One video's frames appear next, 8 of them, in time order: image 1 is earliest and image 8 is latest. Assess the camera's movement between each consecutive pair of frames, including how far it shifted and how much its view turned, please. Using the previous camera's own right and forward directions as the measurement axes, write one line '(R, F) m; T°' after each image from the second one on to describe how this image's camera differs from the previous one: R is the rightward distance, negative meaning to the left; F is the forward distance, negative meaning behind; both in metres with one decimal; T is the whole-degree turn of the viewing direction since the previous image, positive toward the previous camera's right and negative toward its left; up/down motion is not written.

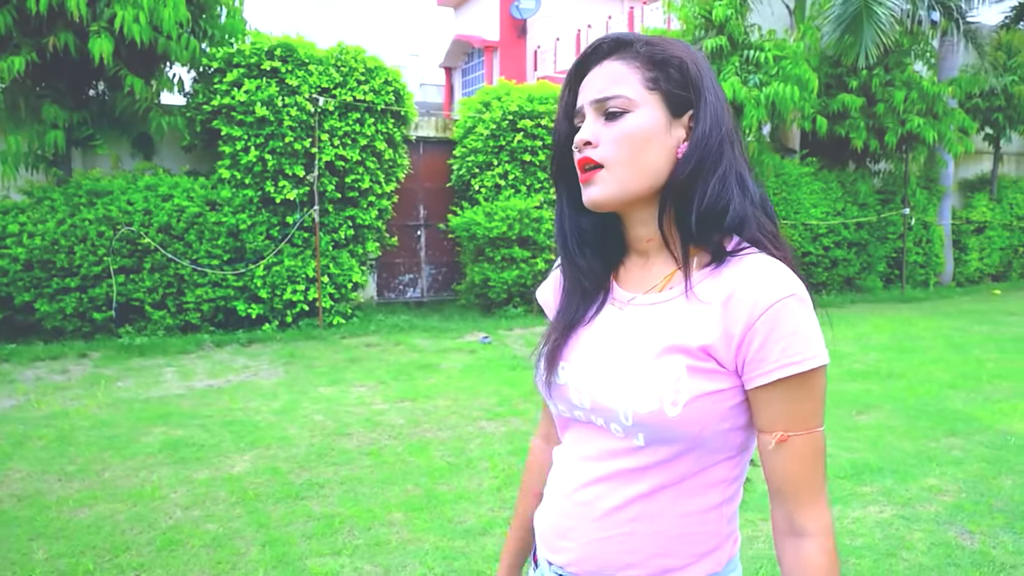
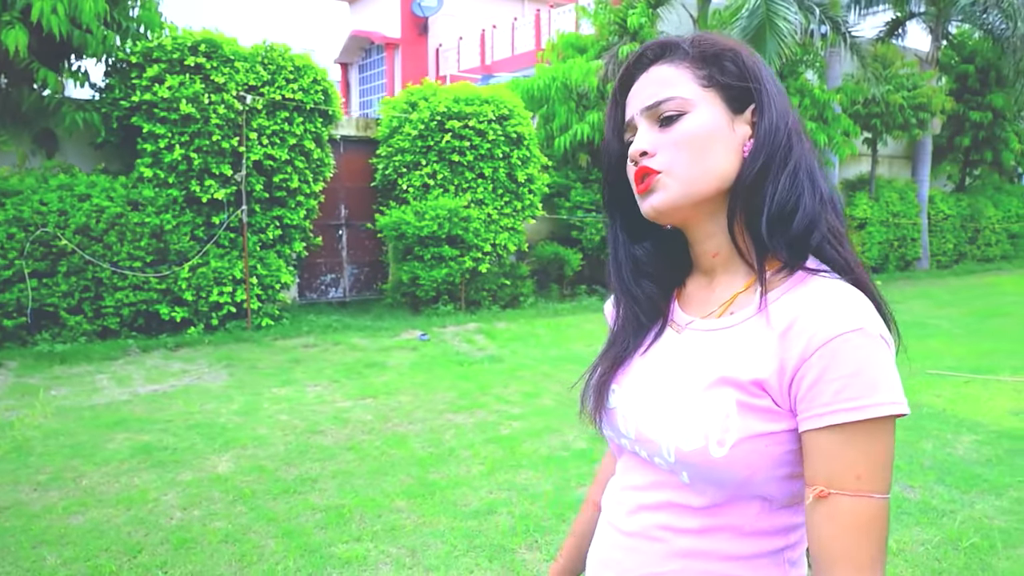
(-0.4, -0.2) m; +8°
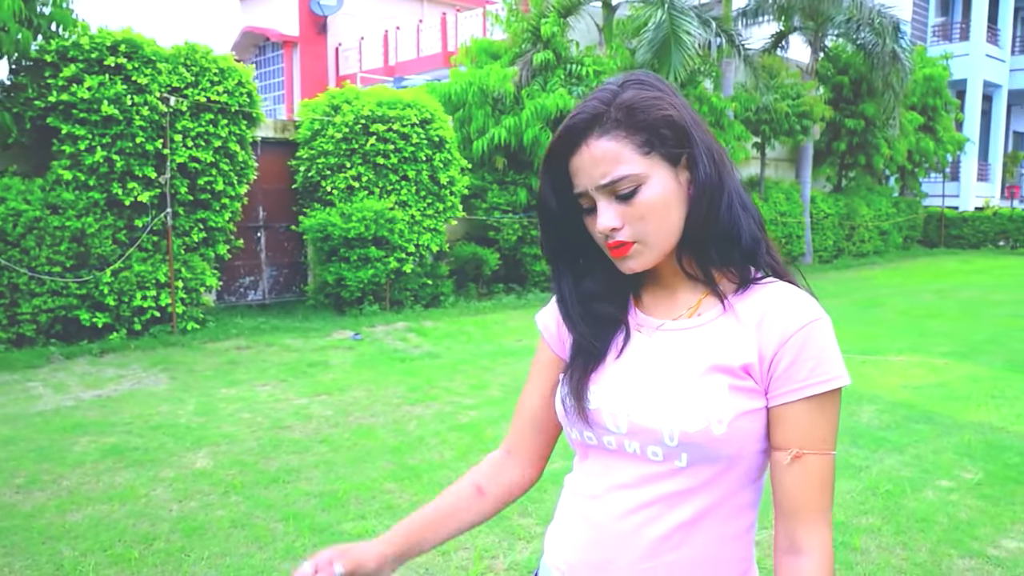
(-0.4, -0.3) m; +8°
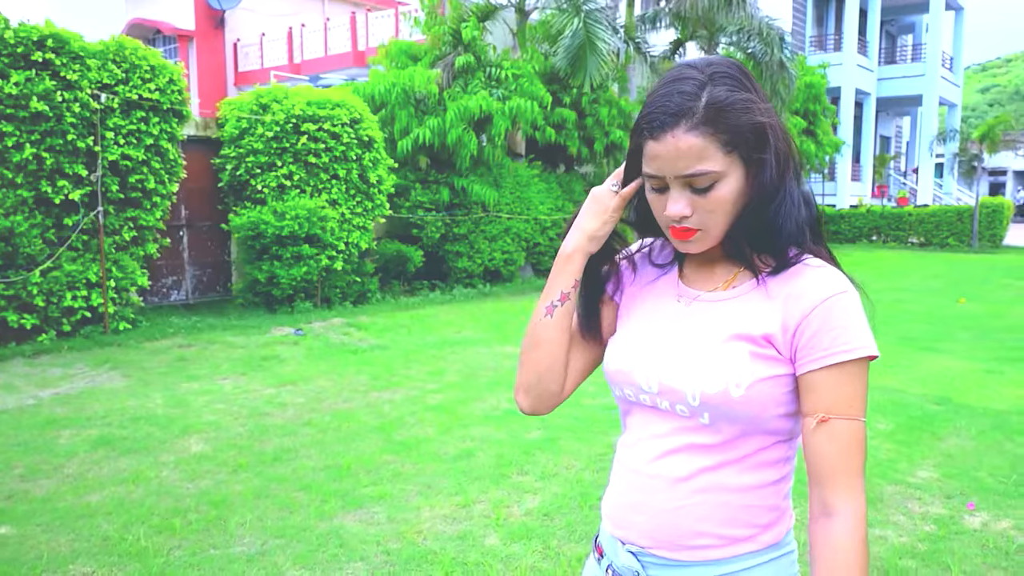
(-0.5, -0.4) m; +8°
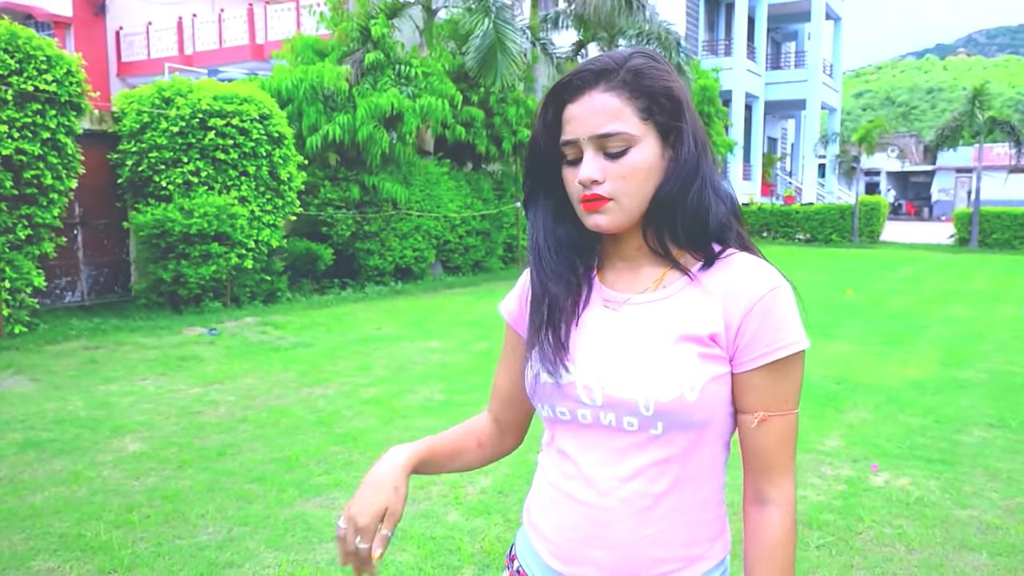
(-0.2, -0.2) m; +8°
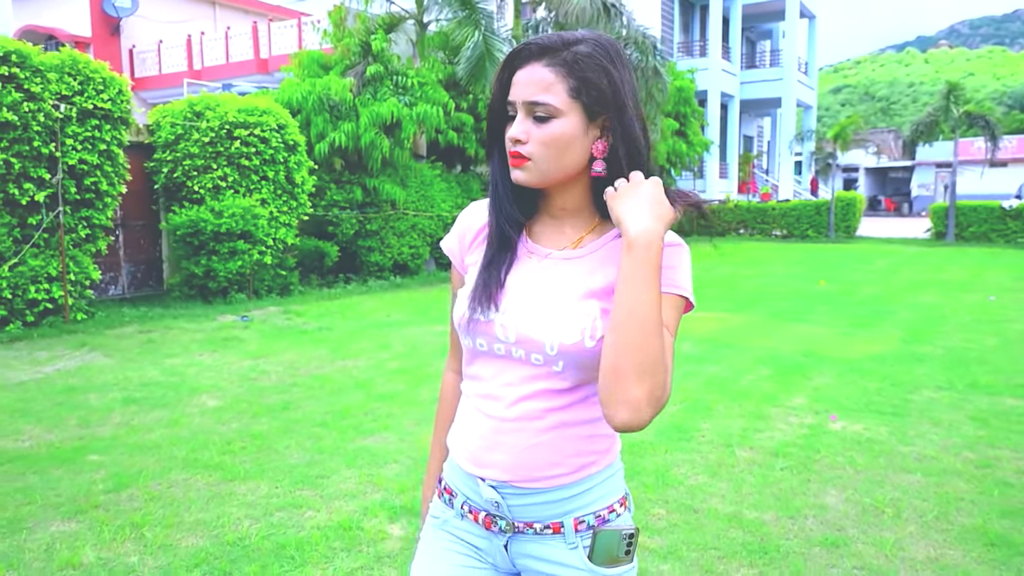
(-0.2, -0.9) m; +1°
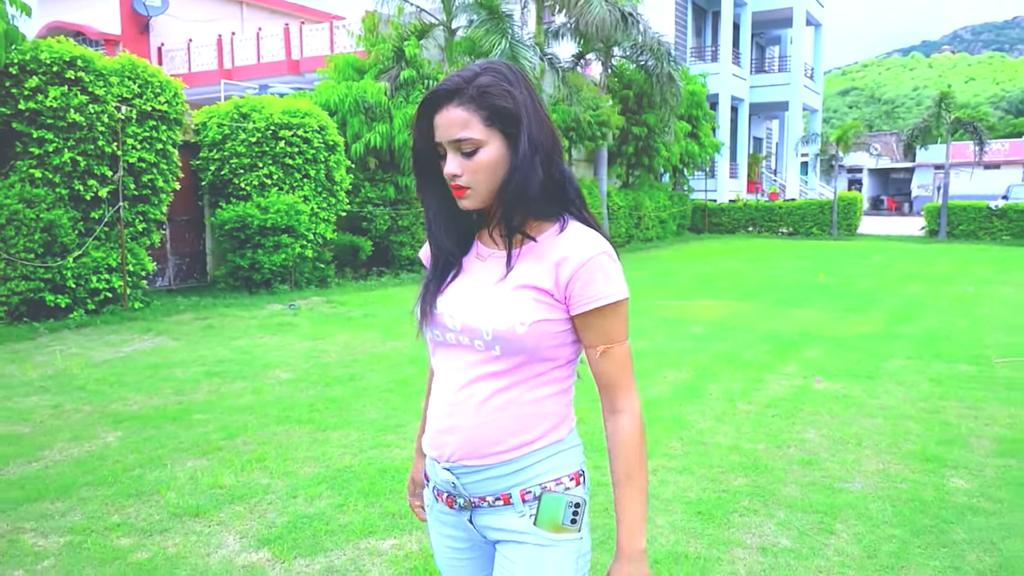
(-0.2, -0.7) m; -1°
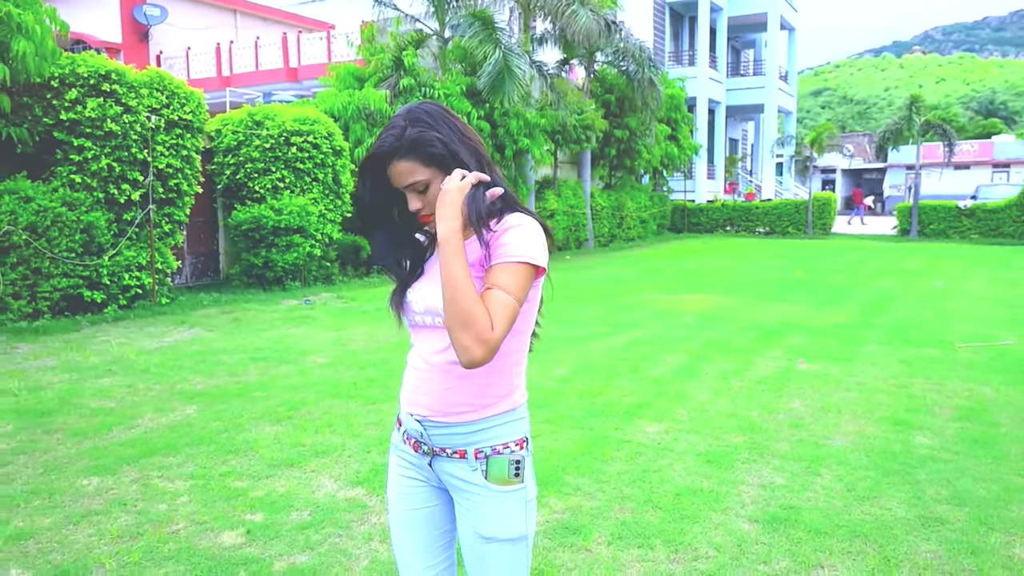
(-0.3, -0.6) m; +2°
